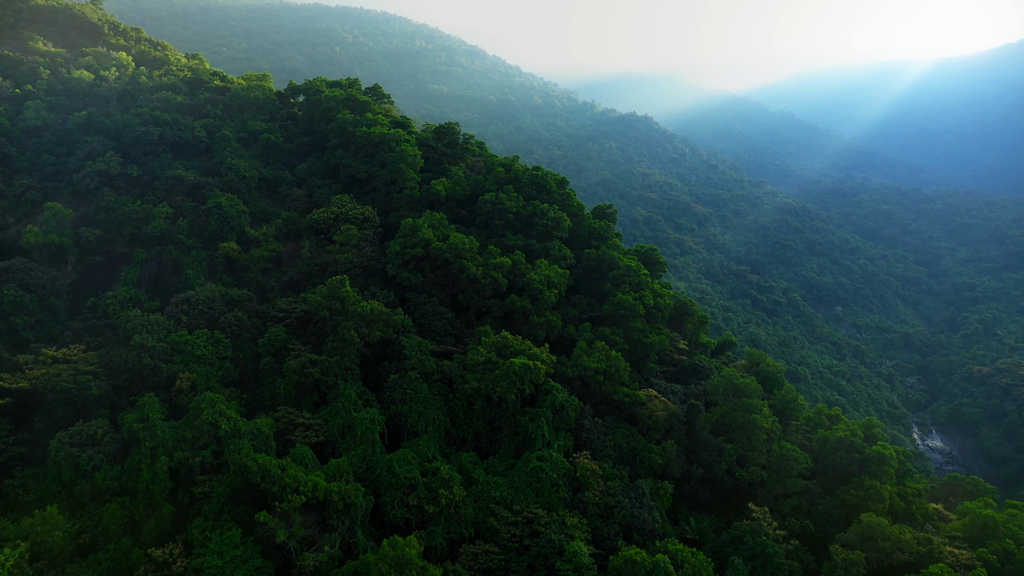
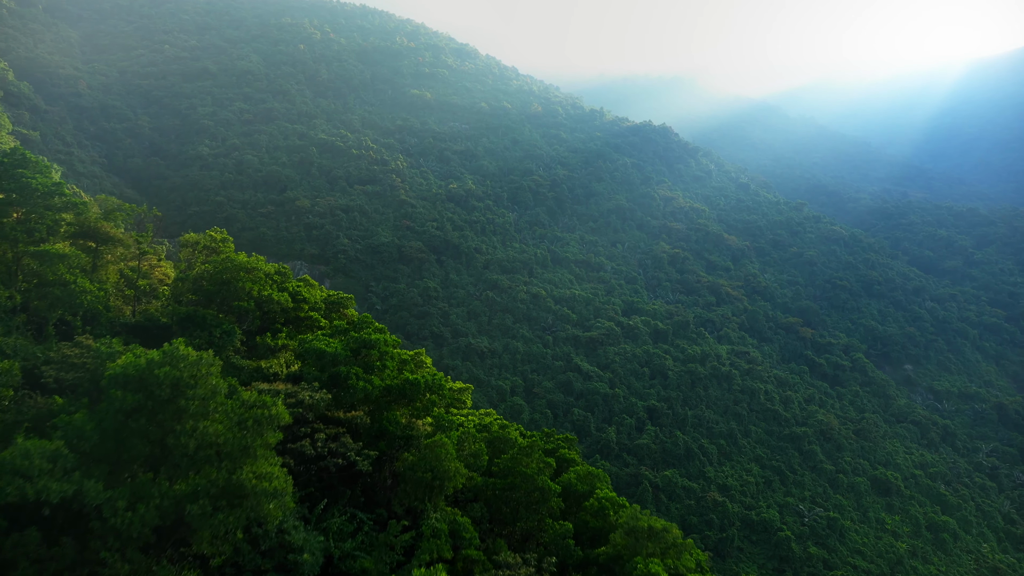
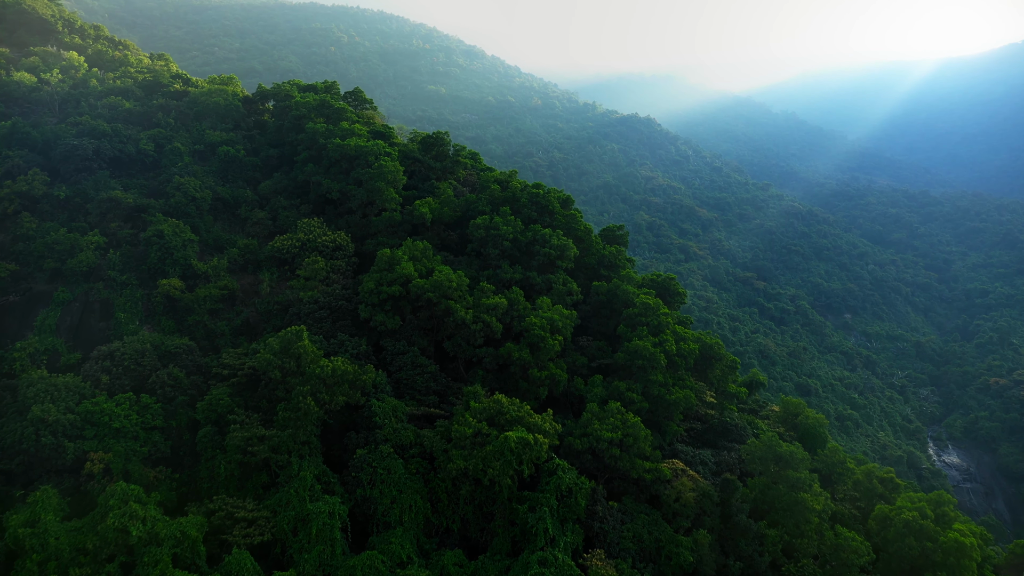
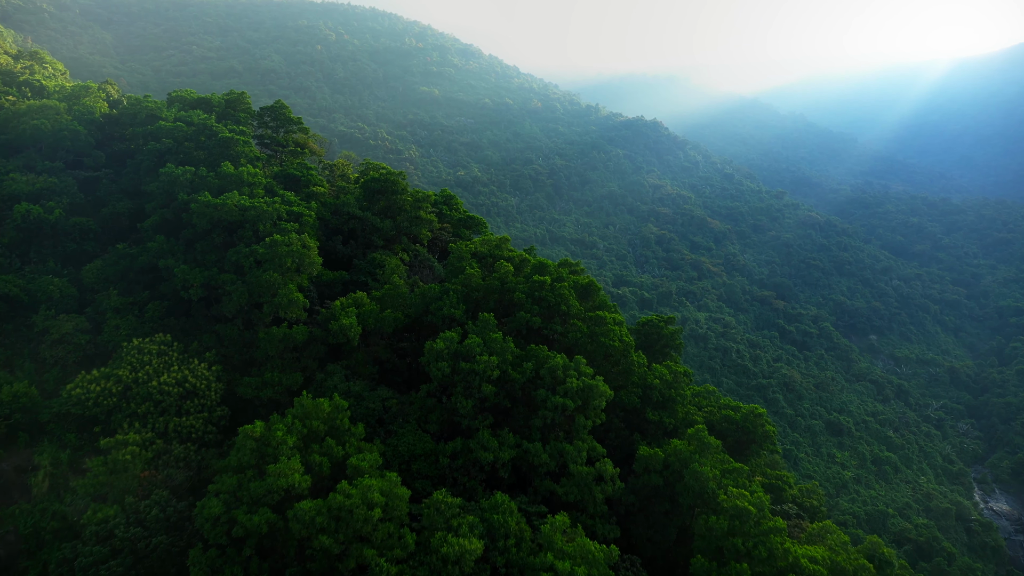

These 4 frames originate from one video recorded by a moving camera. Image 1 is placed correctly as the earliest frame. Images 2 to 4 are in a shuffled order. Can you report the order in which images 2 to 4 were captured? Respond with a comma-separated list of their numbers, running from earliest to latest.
3, 4, 2
